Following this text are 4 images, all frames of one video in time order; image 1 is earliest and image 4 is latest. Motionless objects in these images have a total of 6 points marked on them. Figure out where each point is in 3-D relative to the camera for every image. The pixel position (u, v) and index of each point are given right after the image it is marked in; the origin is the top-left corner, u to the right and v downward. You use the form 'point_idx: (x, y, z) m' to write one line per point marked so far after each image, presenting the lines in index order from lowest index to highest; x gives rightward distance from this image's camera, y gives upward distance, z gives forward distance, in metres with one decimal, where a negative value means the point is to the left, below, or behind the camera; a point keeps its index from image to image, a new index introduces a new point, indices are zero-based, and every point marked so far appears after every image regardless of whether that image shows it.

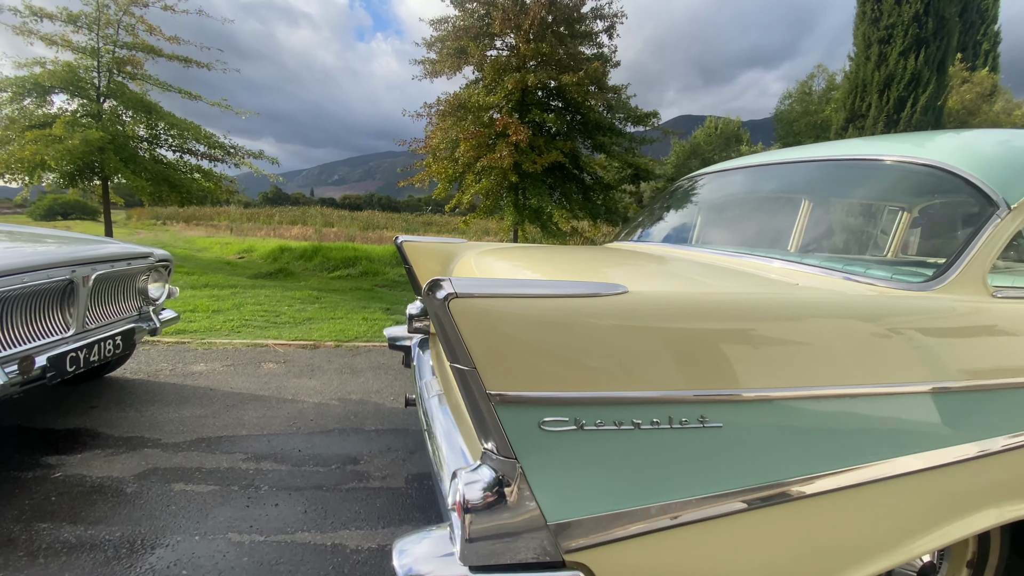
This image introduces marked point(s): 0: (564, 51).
0: (+1.2, +5.8, +11.5) m
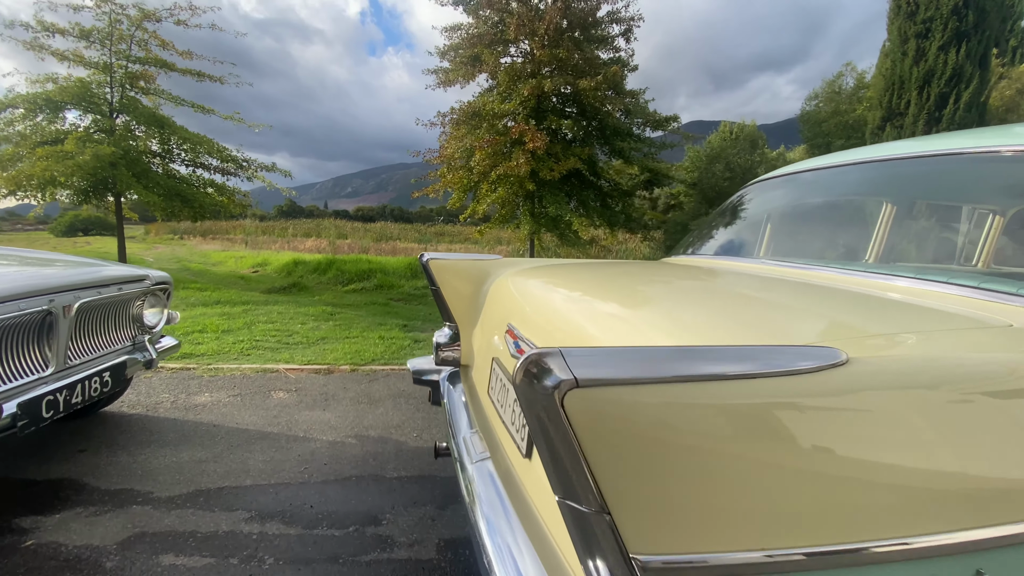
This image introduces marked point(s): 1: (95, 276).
0: (+1.6, +5.5, +11.2) m
1: (-2.1, +0.1, +2.4) m
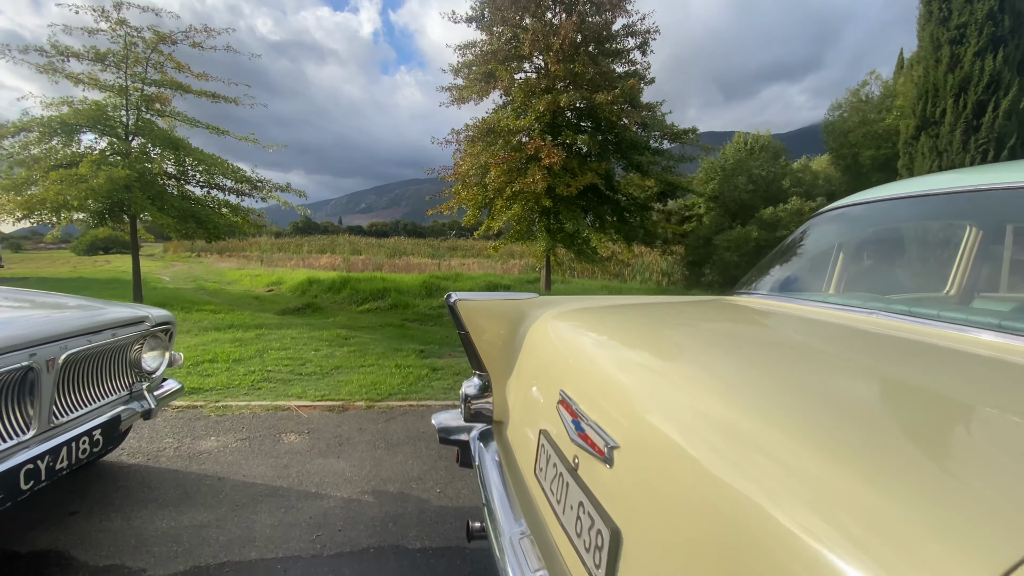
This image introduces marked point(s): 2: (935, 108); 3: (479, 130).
0: (+2.0, +5.1, +11.0) m
1: (-1.9, -0.2, +2.1) m
2: (+7.6, +3.2, +8.6) m
3: (-0.8, +3.9, +11.6) m
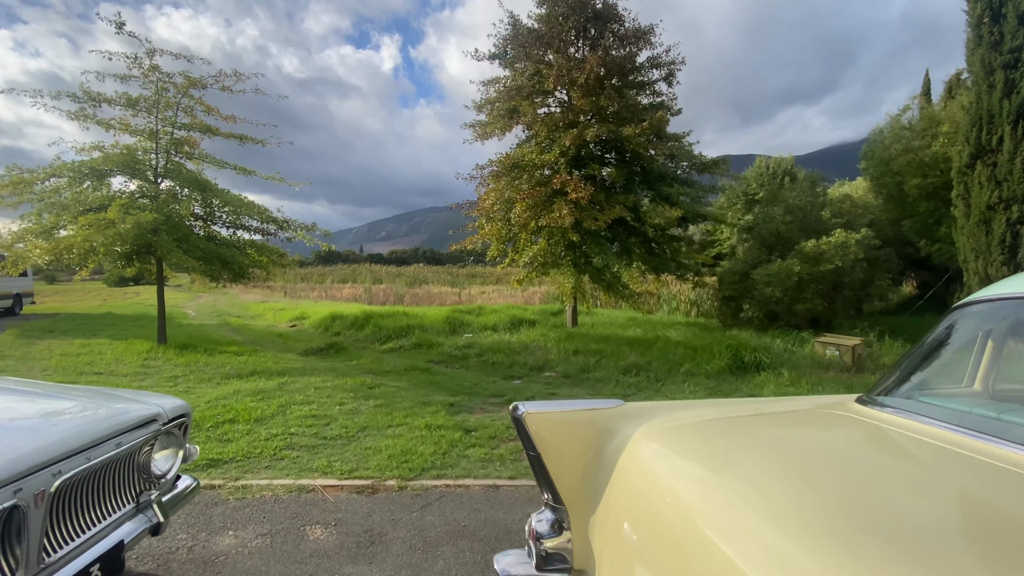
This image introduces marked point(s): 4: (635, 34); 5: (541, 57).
0: (+2.5, +4.3, +10.8) m
1: (-1.6, -0.6, +1.8) m
2: (+8.1, +2.6, +8.1) m
3: (-0.2, +3.0, +11.4) m
4: (+2.9, +6.2, +11.4) m
5: (+0.7, +5.7, +11.5) m
